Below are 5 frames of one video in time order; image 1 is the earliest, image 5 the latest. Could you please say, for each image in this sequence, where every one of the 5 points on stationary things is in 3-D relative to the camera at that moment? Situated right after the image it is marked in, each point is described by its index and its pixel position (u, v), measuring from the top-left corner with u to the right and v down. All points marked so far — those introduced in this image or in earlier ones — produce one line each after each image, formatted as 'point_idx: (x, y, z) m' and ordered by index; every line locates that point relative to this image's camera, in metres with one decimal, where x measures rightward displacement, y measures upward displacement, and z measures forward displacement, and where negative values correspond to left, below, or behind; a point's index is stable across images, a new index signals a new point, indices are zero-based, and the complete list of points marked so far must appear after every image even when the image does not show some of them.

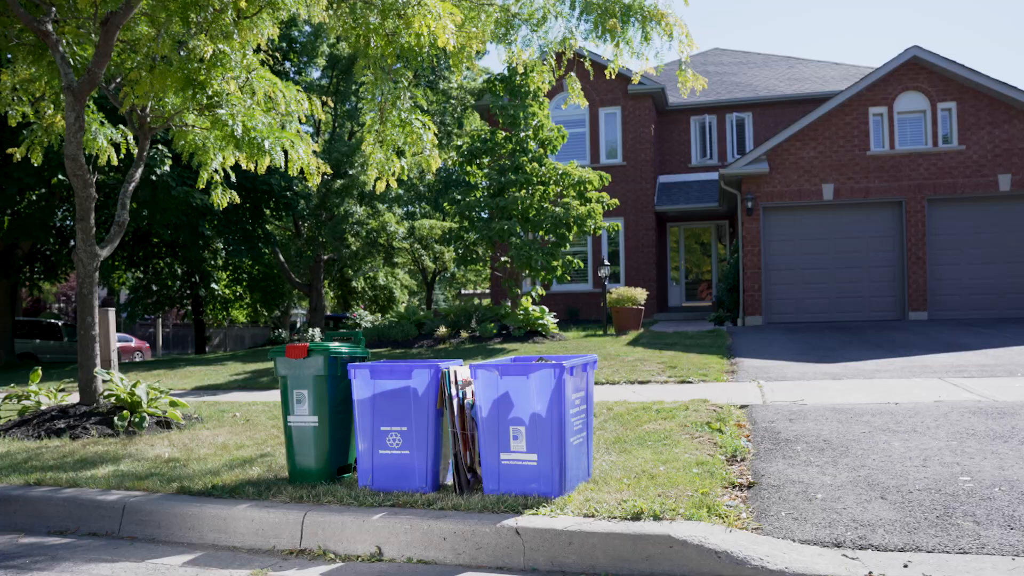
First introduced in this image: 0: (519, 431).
0: (0.0, -0.9, +5.4) m
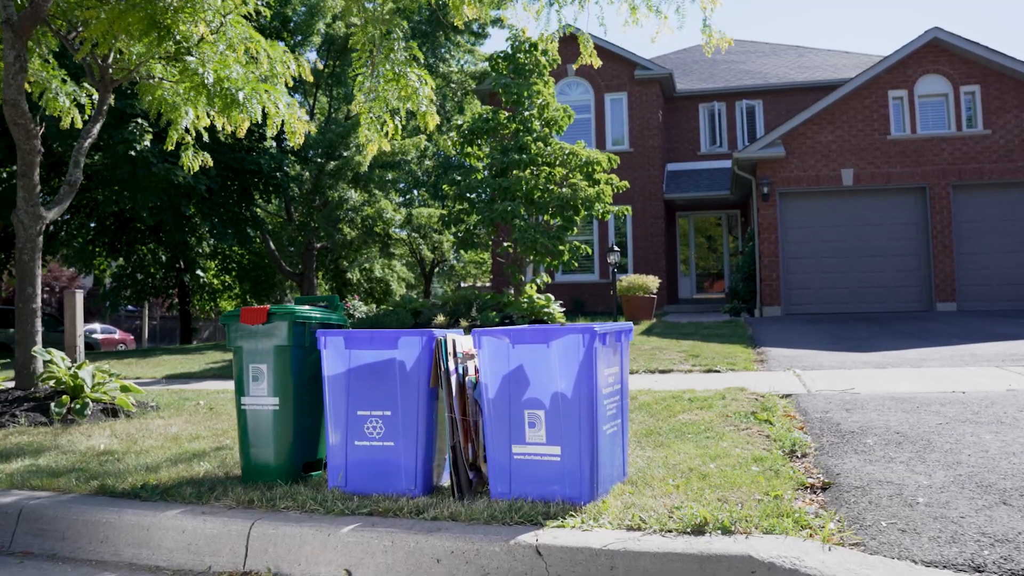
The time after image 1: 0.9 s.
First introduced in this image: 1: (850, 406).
0: (+0.1, -0.6, +4.1) m
1: (+3.0, -1.1, +7.6) m
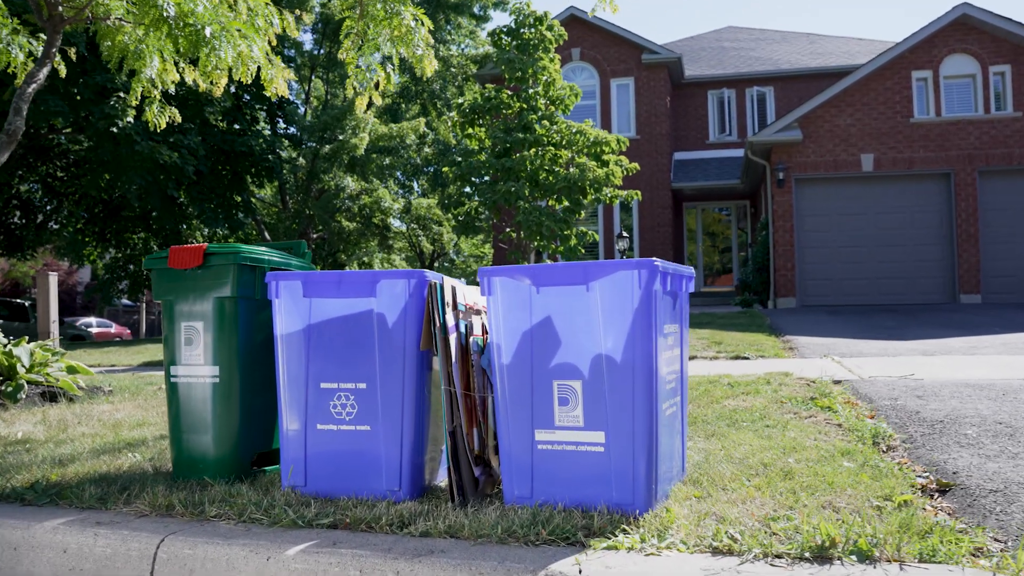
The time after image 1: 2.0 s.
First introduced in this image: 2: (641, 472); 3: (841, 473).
0: (+0.2, -0.4, +2.9) m
1: (+3.1, -0.8, +6.4) m
2: (+0.4, -0.6, +2.9) m
3: (+1.4, -0.8, +3.6) m
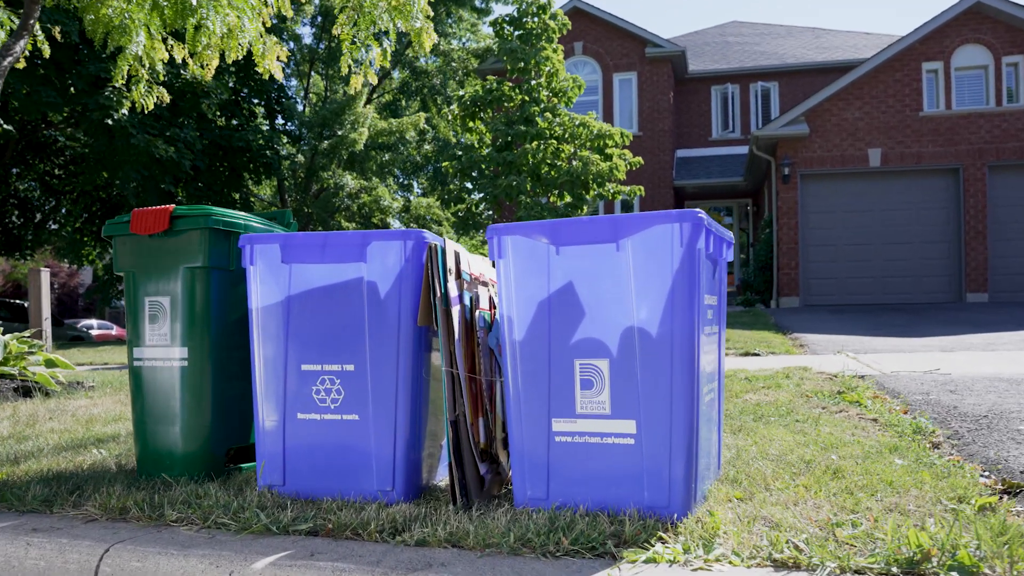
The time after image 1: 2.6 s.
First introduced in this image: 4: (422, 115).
0: (+0.2, -0.2, +2.5) m
1: (+3.2, -0.7, +6.0) m
2: (+0.5, -0.5, +2.4) m
3: (+1.4, -0.7, +3.2) m
4: (-2.1, +4.1, +19.9) m
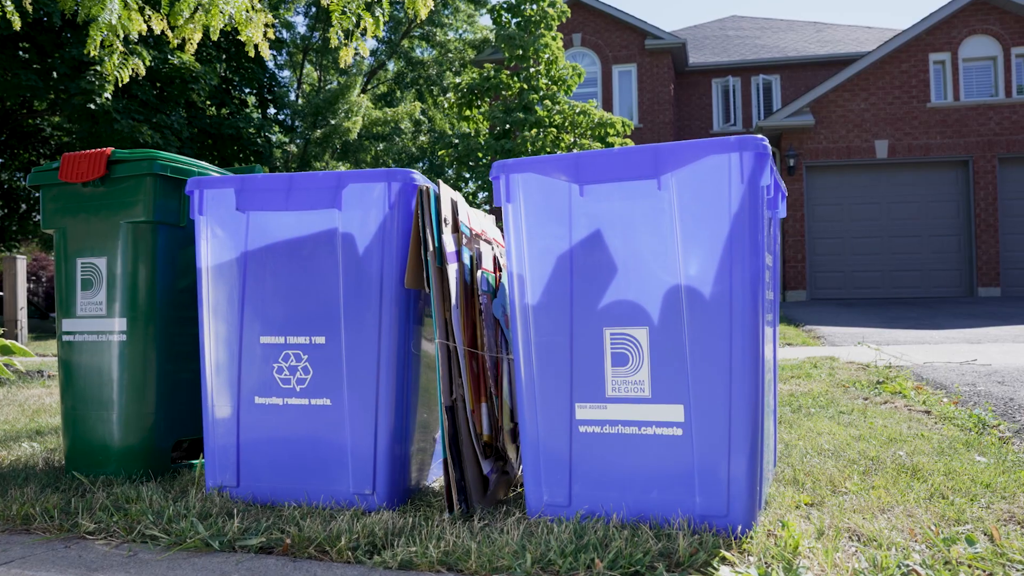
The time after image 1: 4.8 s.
0: (+0.3, -0.1, +1.9) m
1: (+3.2, -0.6, +5.5) m
2: (+0.5, -0.4, +1.9) m
3: (+1.5, -0.6, +2.6) m
4: (-2.2, +4.3, +19.3) m
